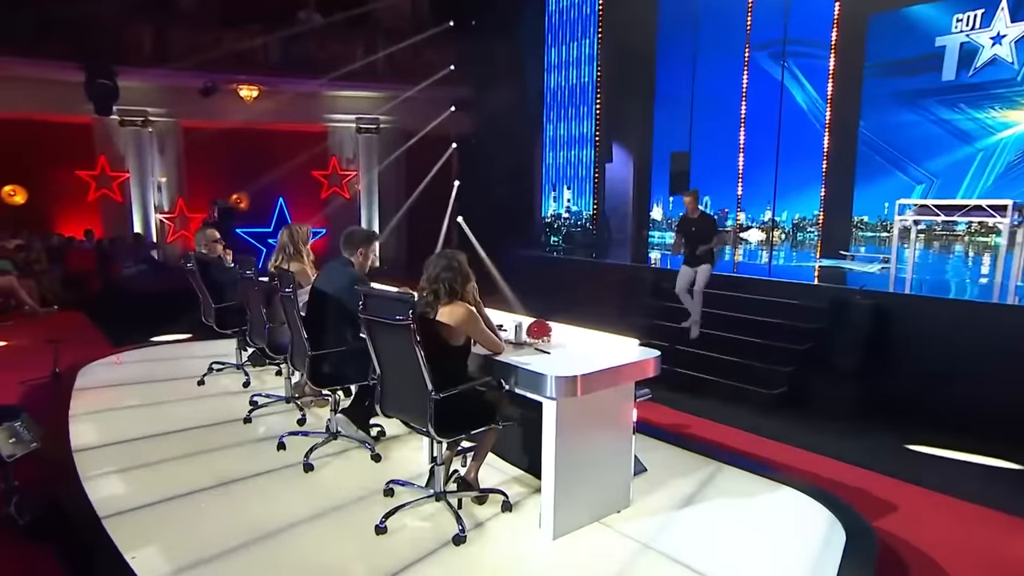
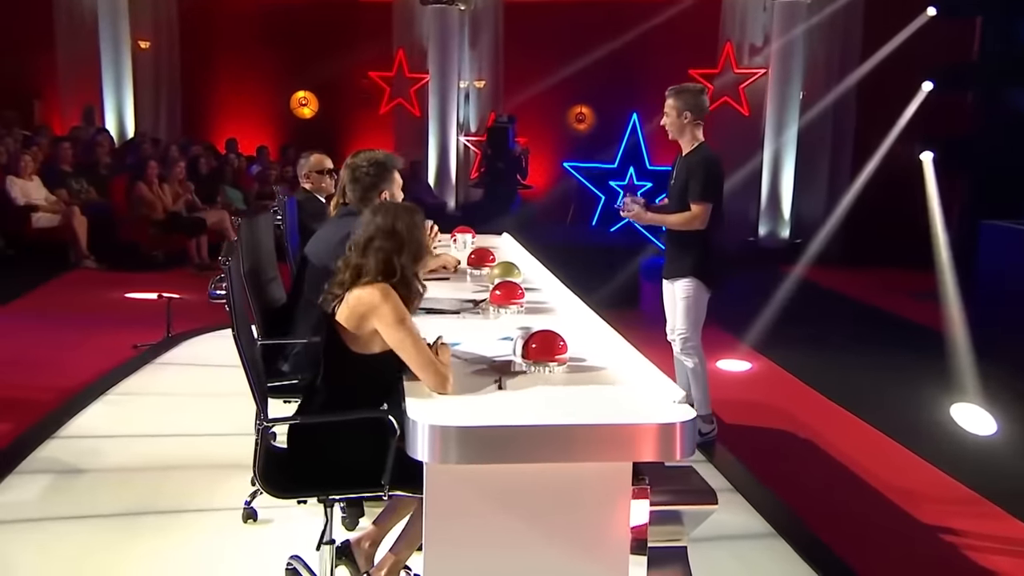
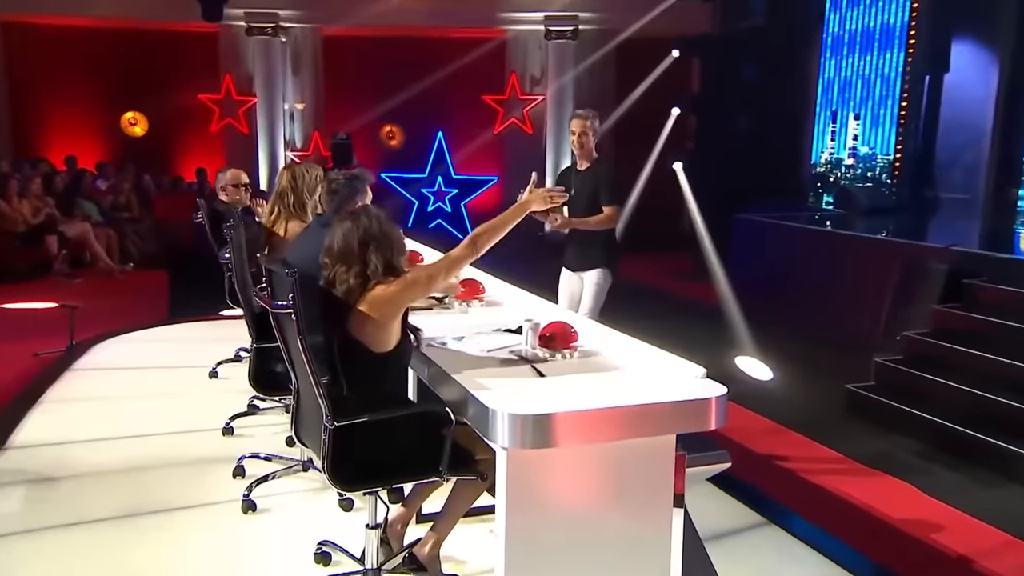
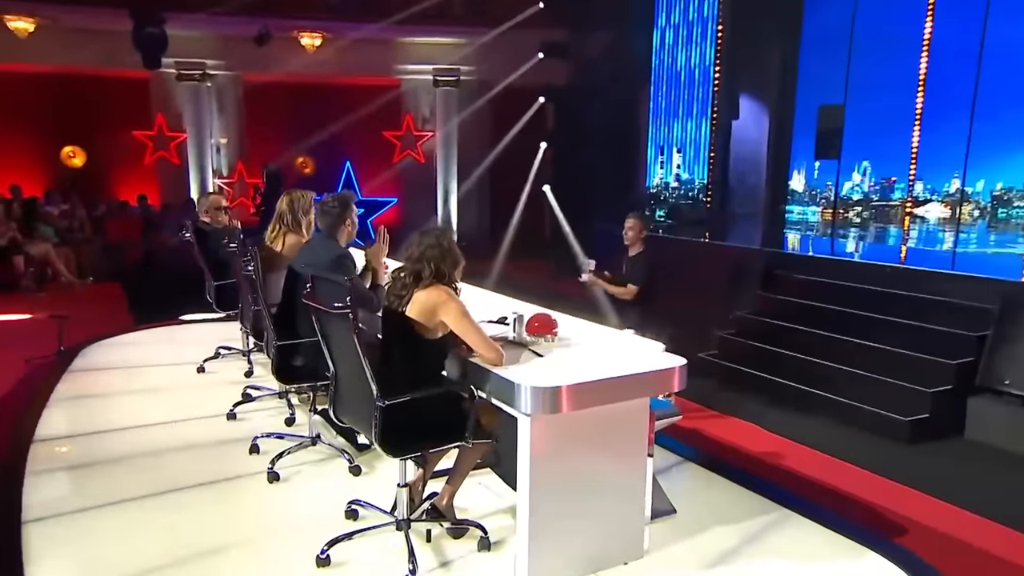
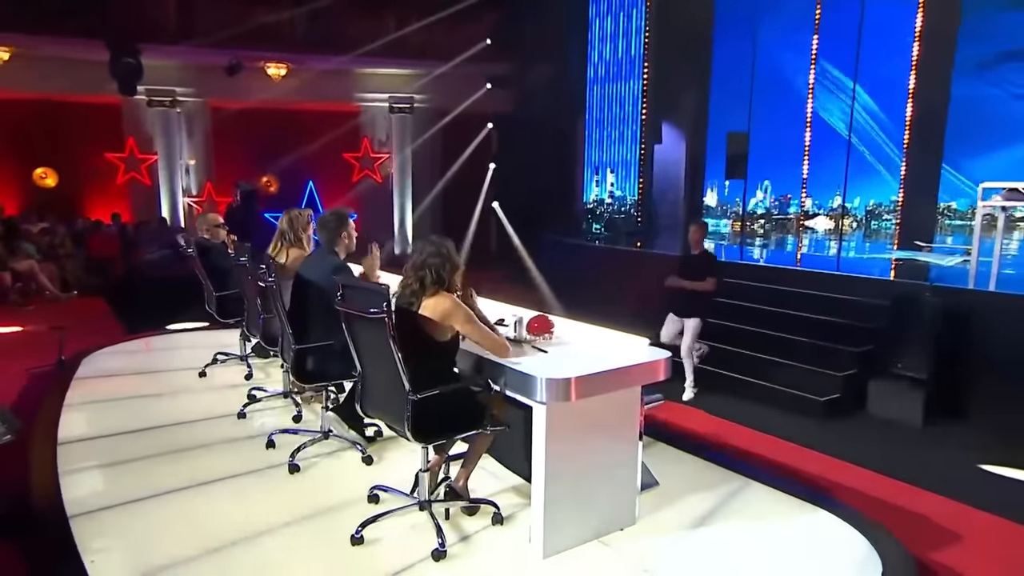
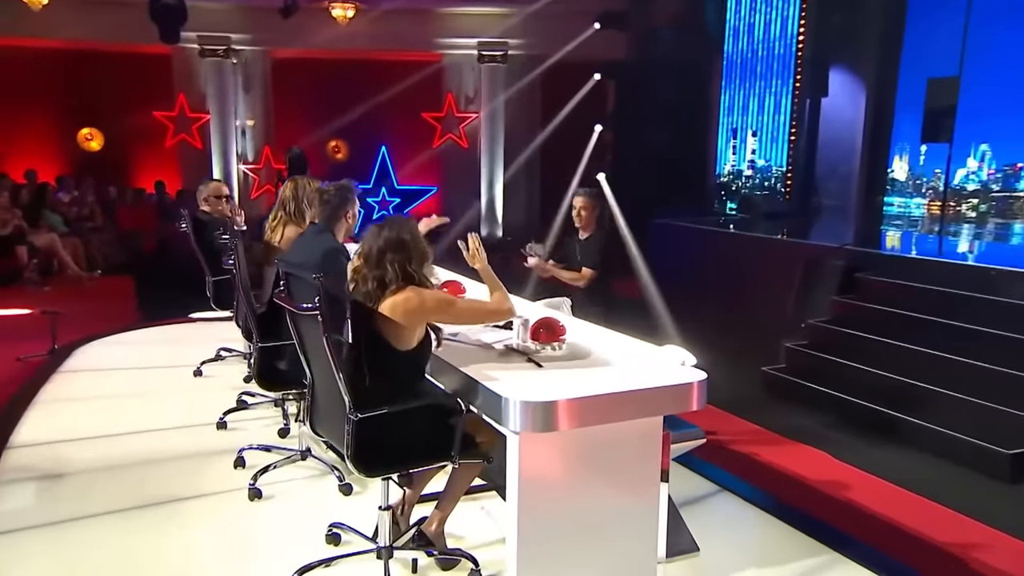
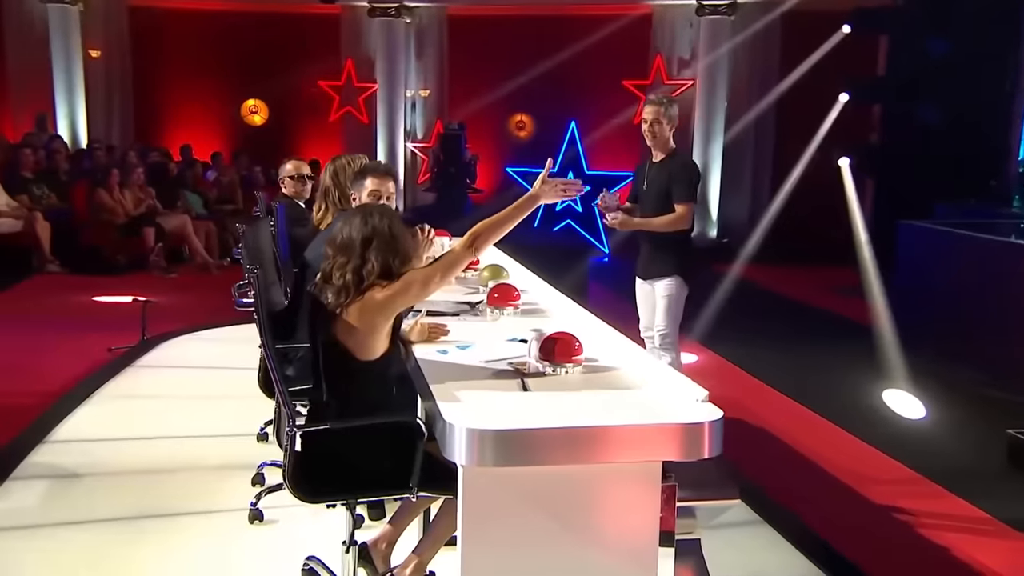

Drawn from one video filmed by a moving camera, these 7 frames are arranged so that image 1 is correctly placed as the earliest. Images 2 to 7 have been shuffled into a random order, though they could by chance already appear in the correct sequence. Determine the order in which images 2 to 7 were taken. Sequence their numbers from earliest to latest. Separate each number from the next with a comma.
5, 4, 6, 3, 7, 2
